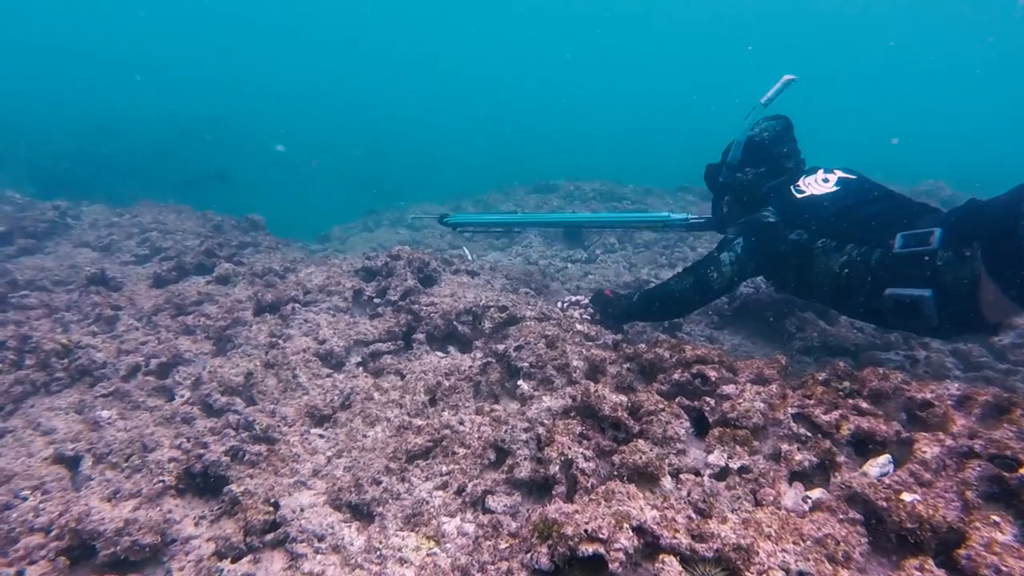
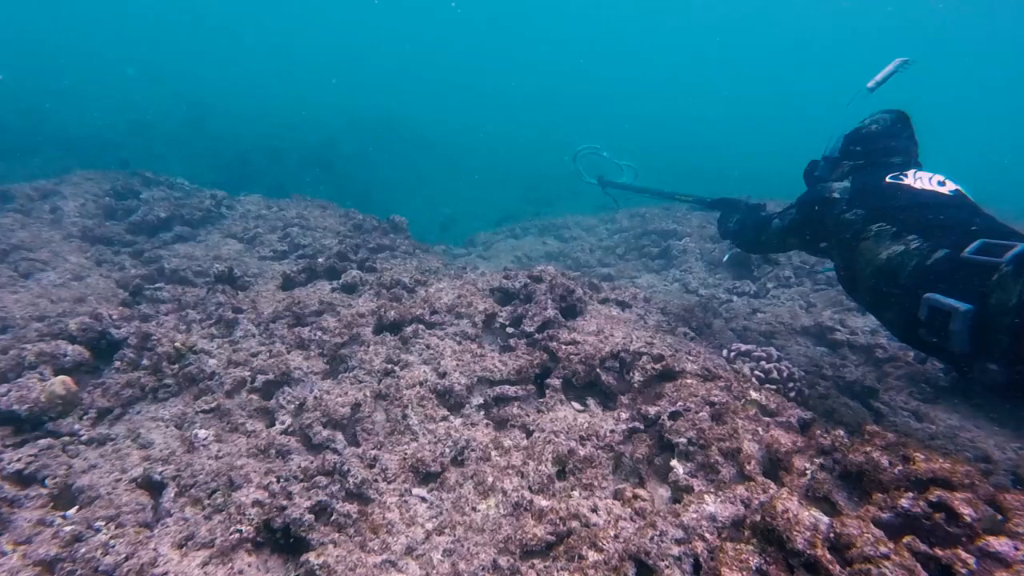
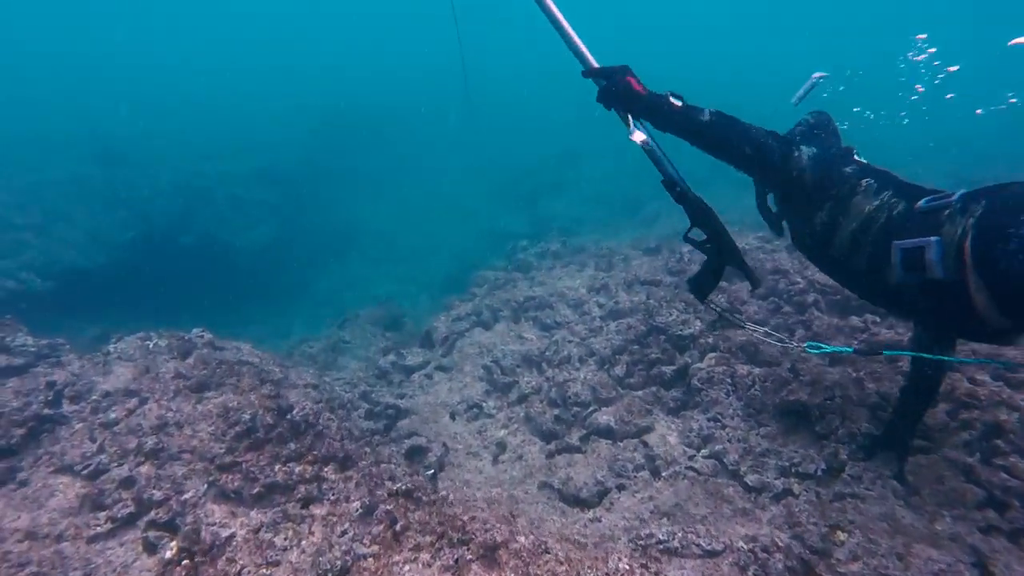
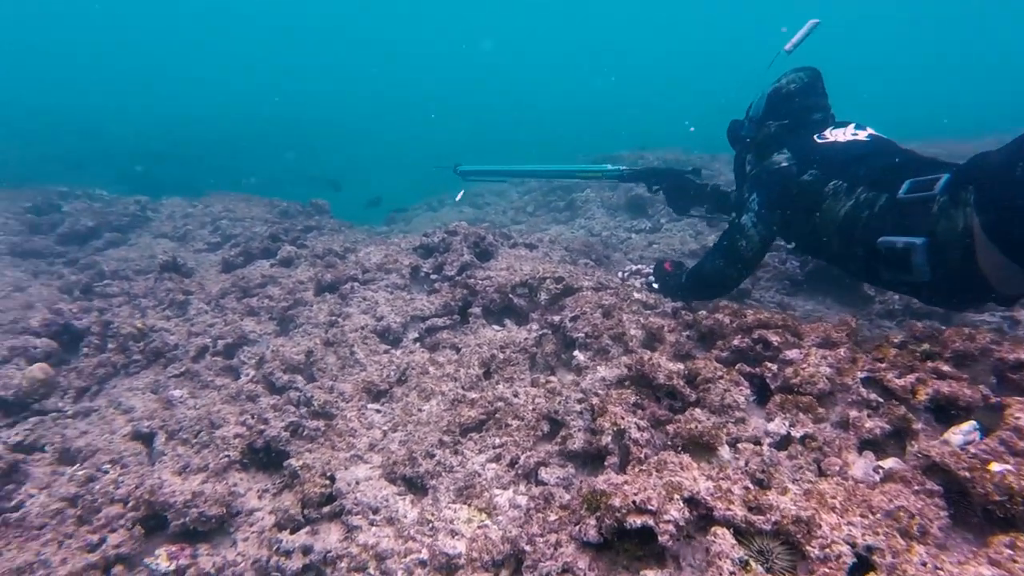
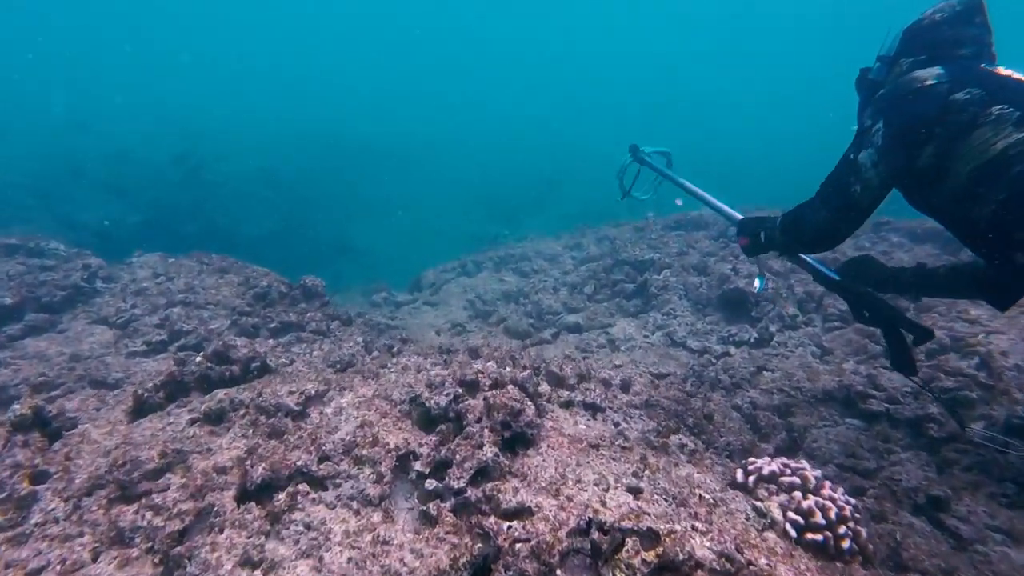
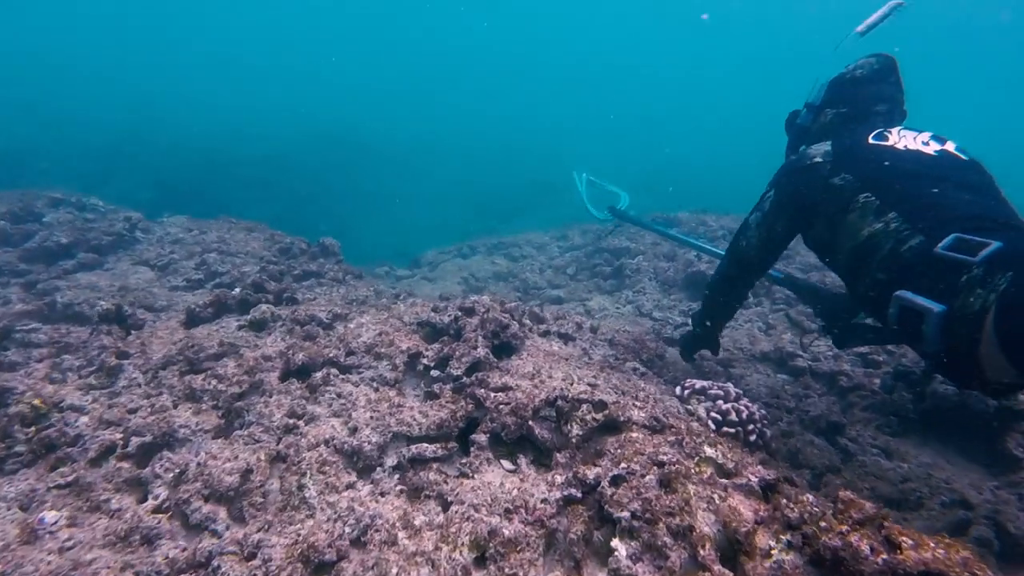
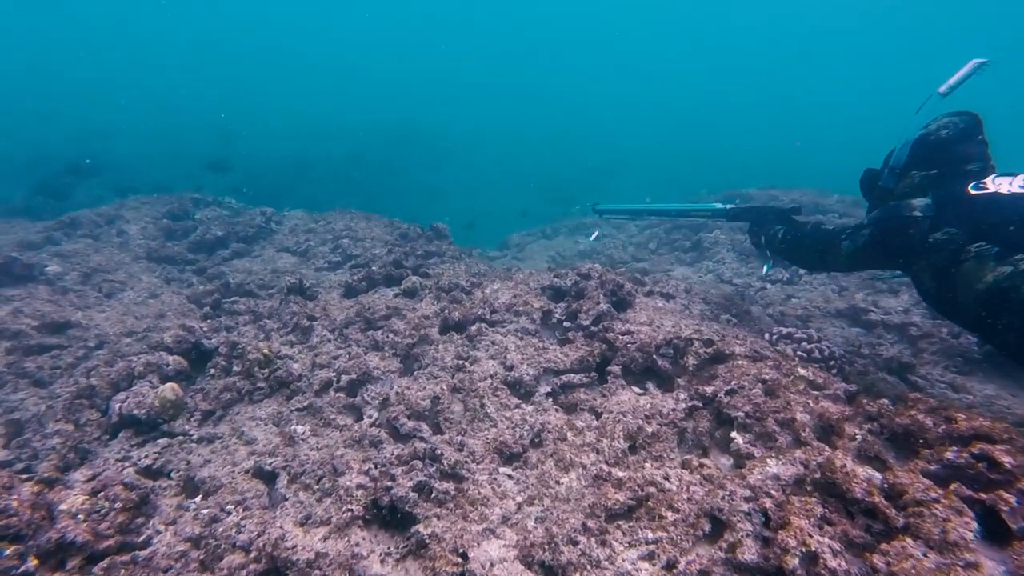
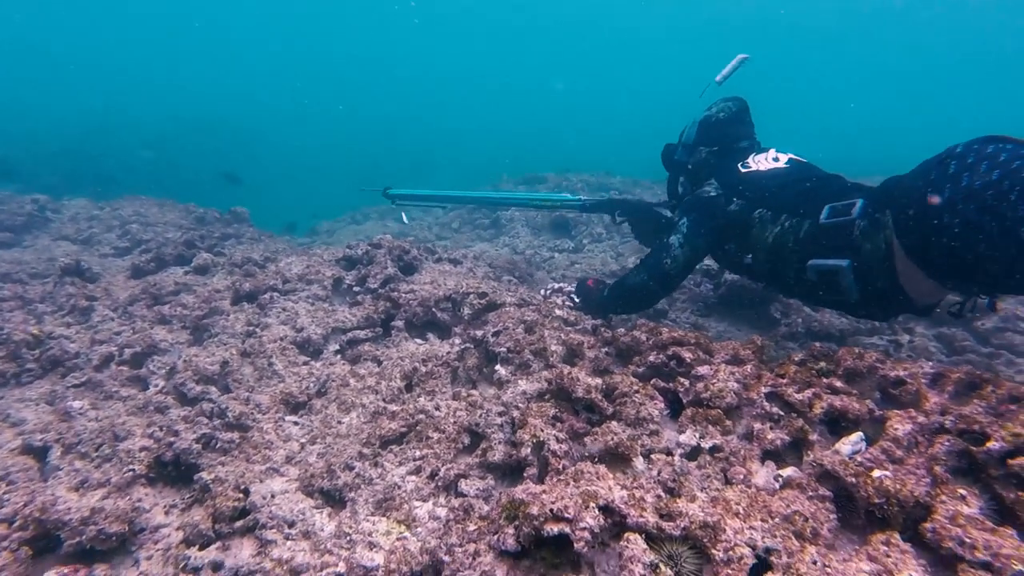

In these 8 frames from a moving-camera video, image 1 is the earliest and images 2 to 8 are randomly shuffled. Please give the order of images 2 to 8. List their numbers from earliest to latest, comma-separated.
8, 4, 7, 2, 6, 5, 3
